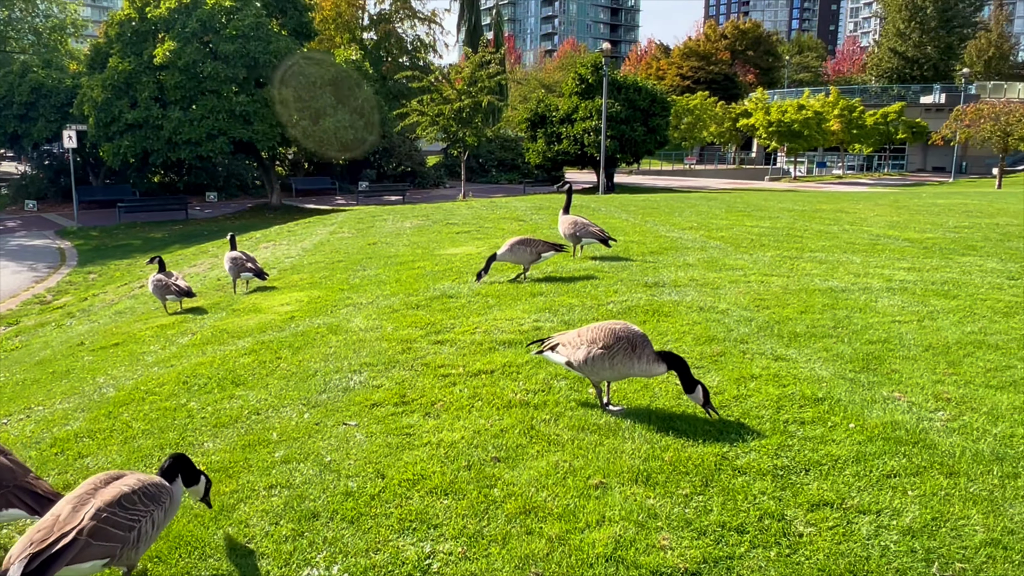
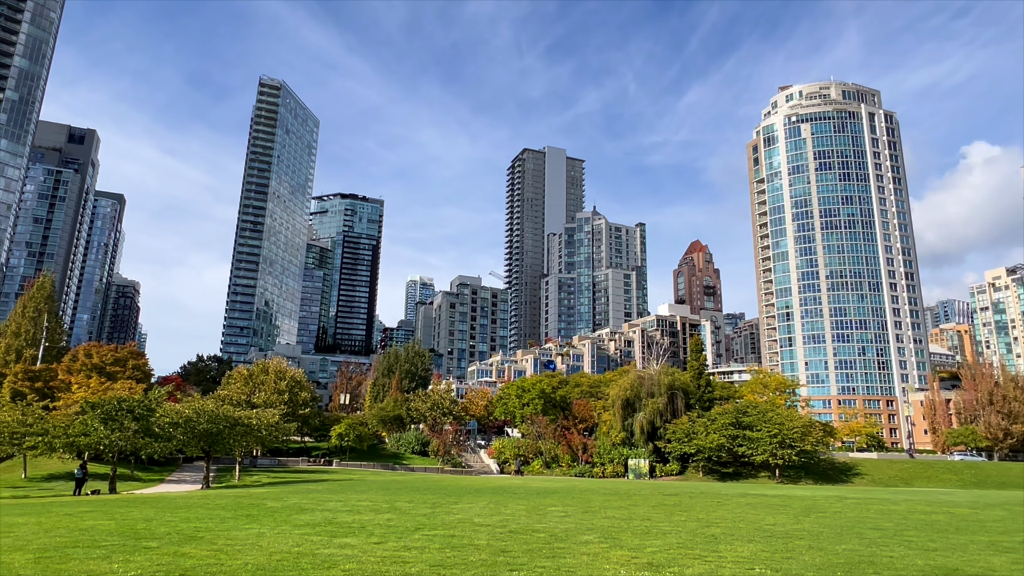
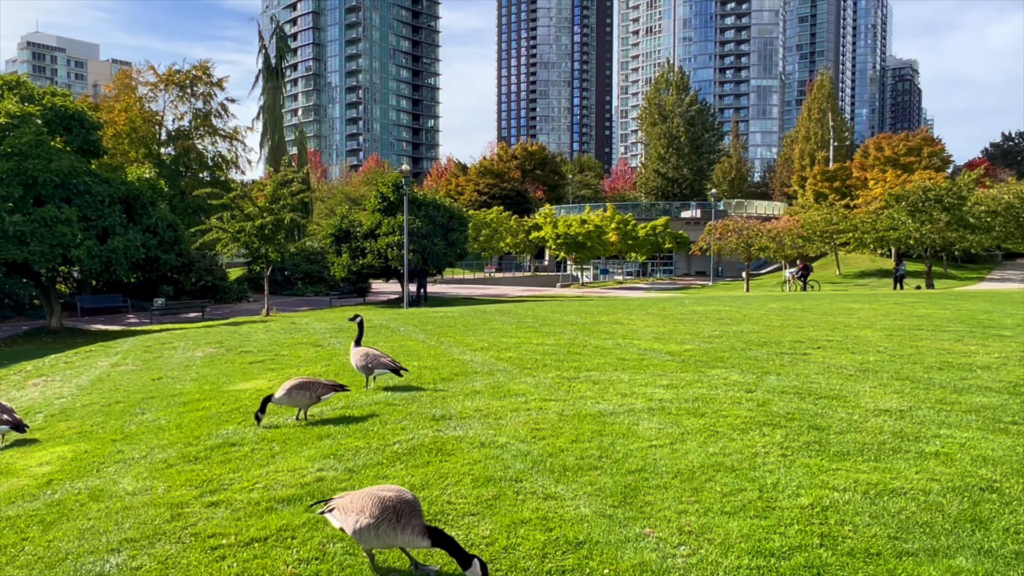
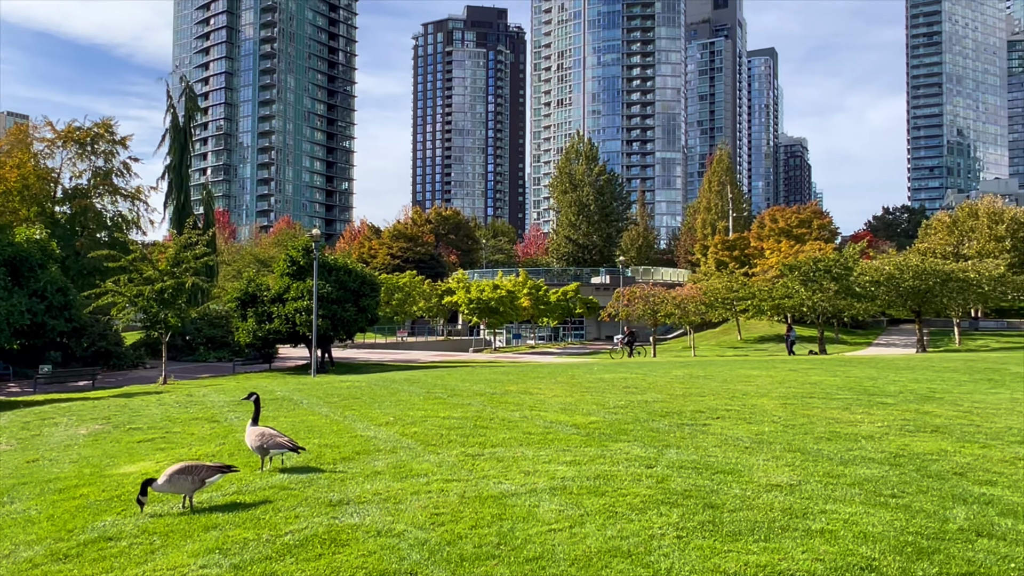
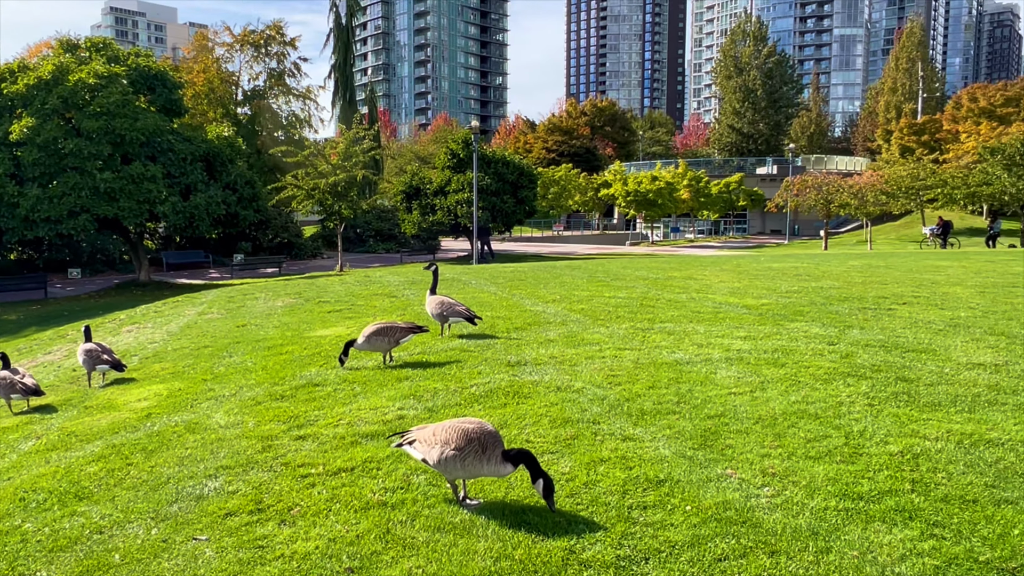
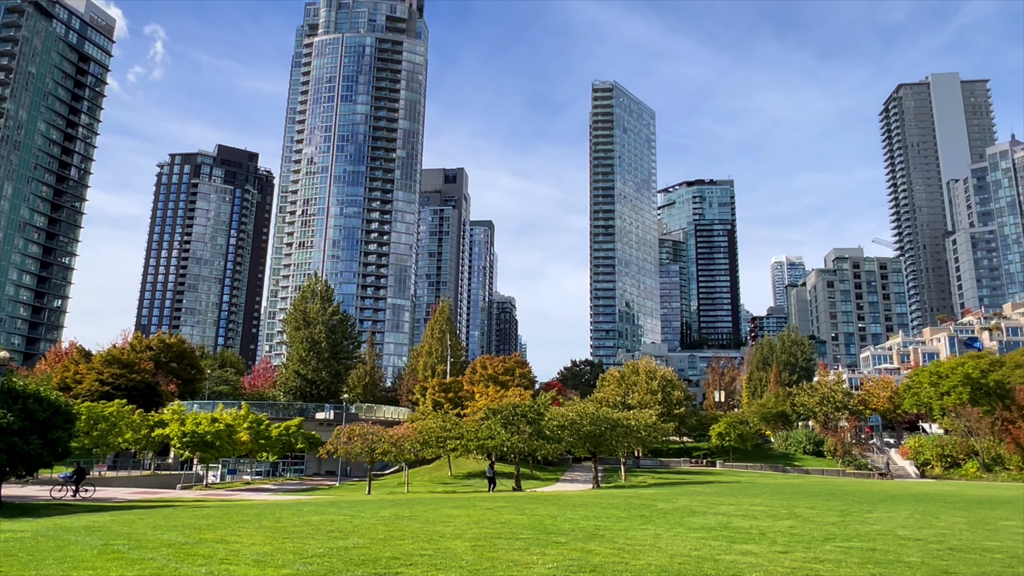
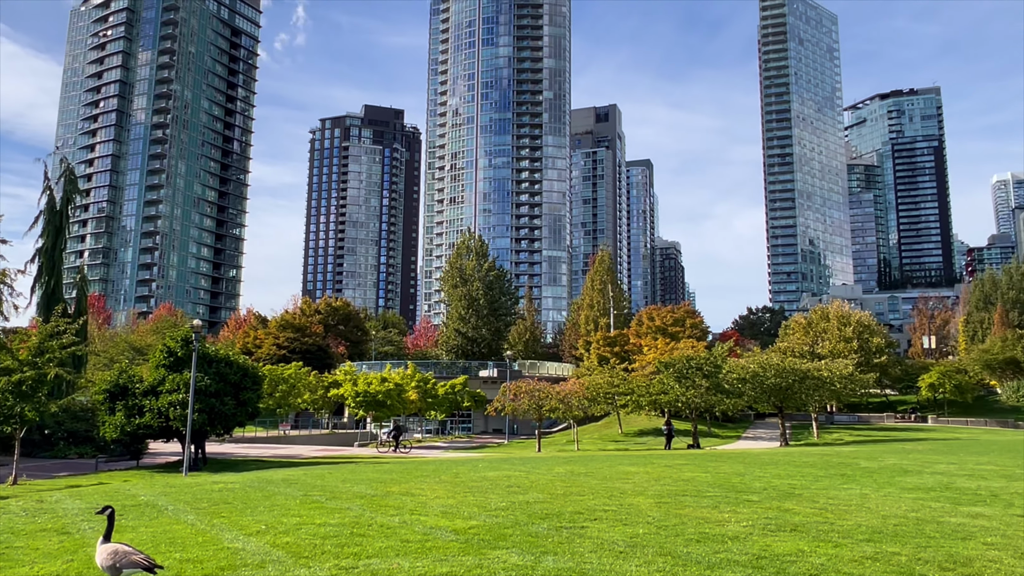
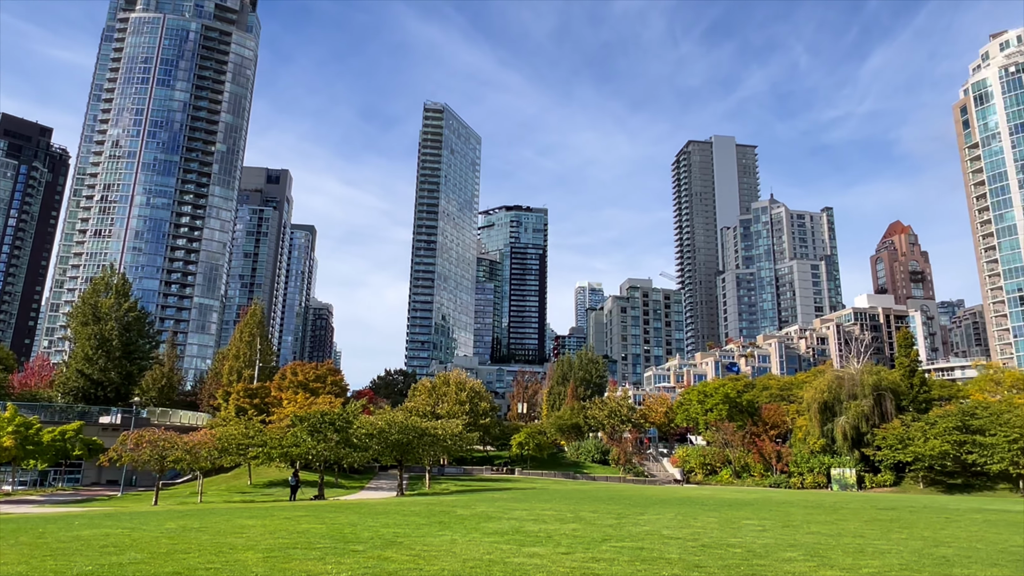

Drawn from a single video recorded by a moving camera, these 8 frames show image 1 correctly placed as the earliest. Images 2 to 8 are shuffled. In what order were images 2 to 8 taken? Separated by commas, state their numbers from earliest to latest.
5, 3, 4, 7, 6, 8, 2
